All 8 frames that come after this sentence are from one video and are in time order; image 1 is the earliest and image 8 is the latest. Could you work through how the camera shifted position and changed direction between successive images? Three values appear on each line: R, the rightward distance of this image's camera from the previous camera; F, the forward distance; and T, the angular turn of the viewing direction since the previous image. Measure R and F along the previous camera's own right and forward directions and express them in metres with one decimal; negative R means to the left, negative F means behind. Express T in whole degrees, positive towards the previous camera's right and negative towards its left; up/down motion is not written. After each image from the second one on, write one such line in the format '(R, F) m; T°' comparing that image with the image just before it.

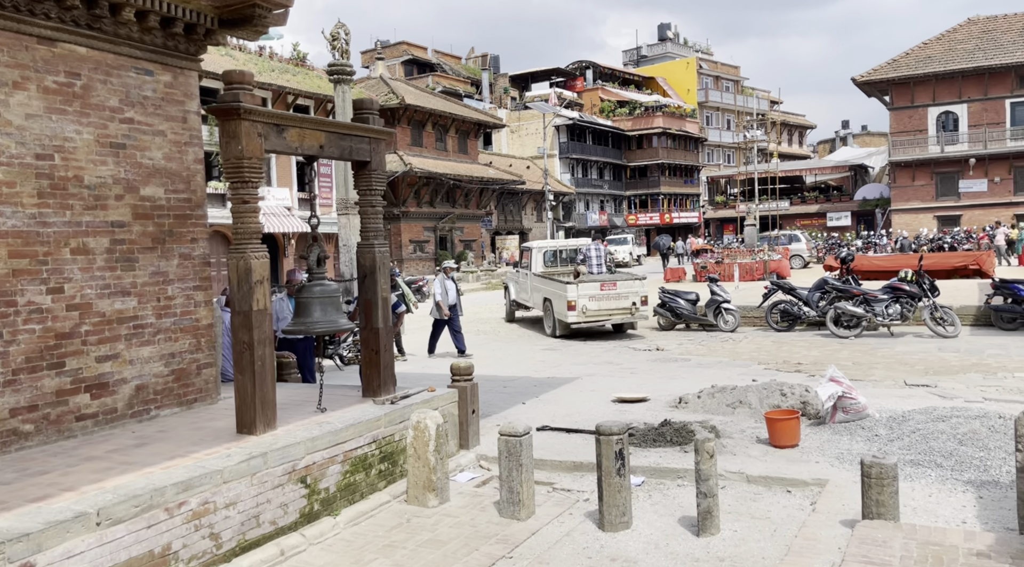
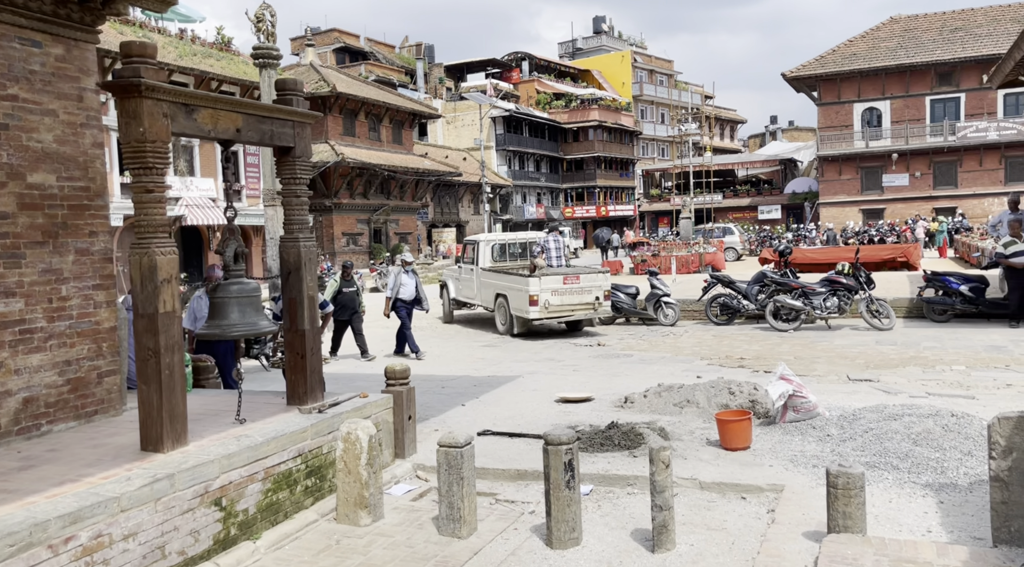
(0.0, +0.5) m; +4°
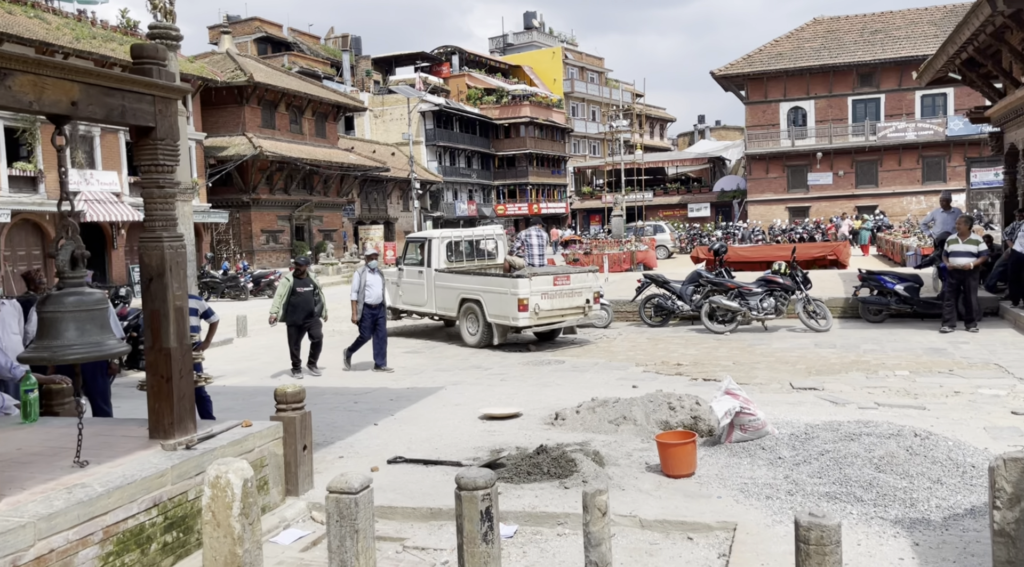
(+0.1, +0.9) m; +4°
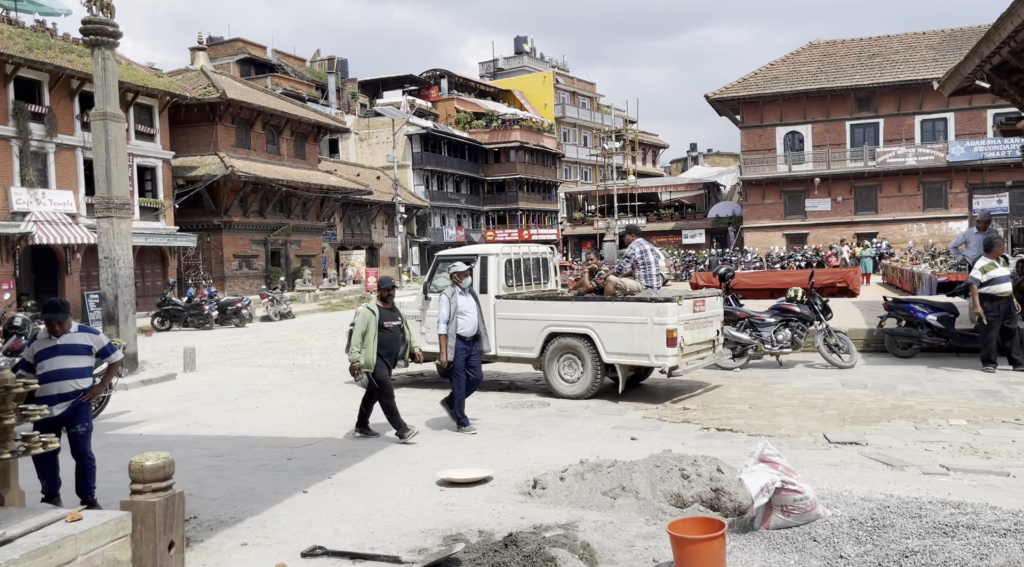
(+0.2, +1.7) m; +1°
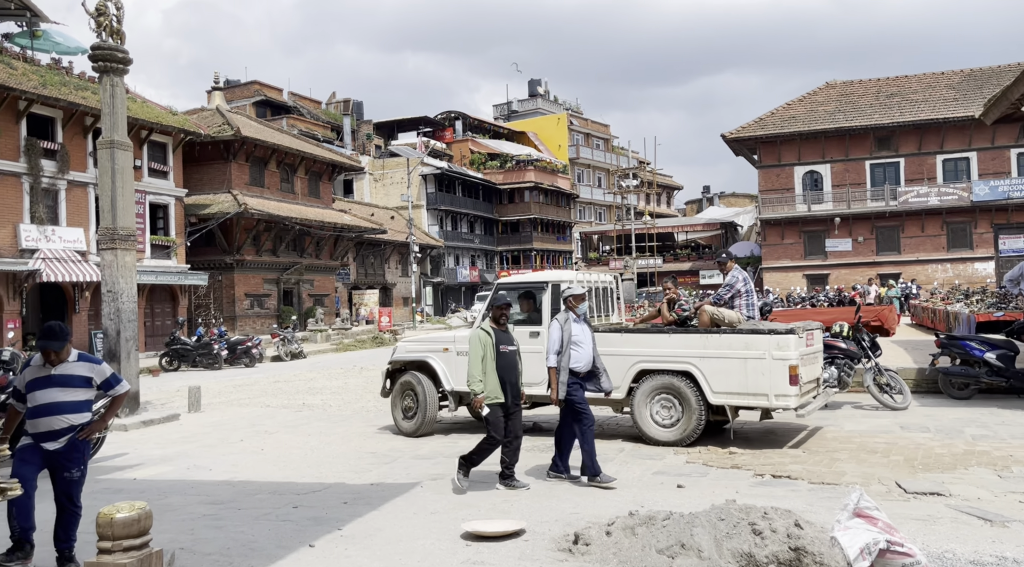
(-0.2, +0.8) m; -1°
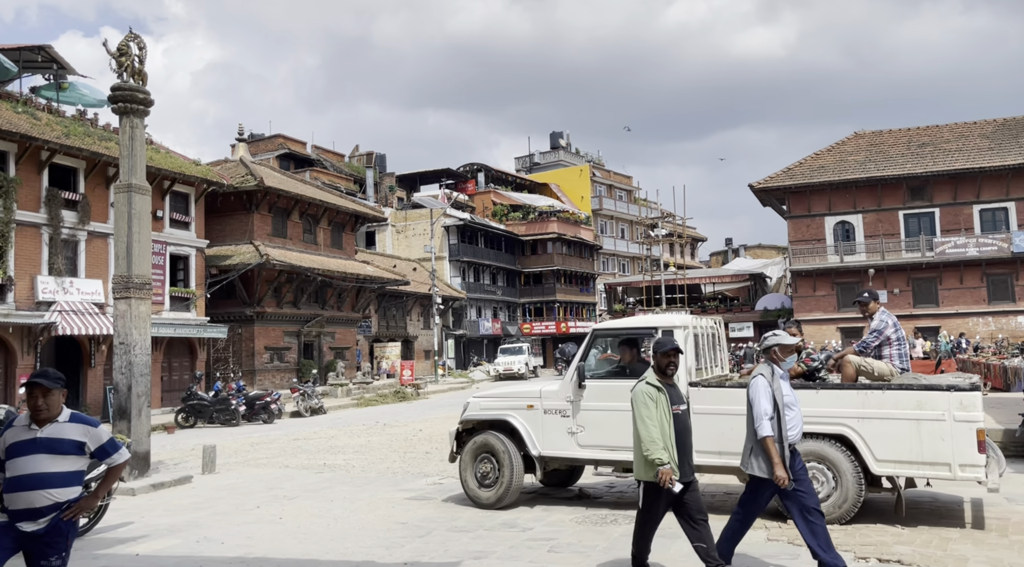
(-0.3, +0.9) m; -1°
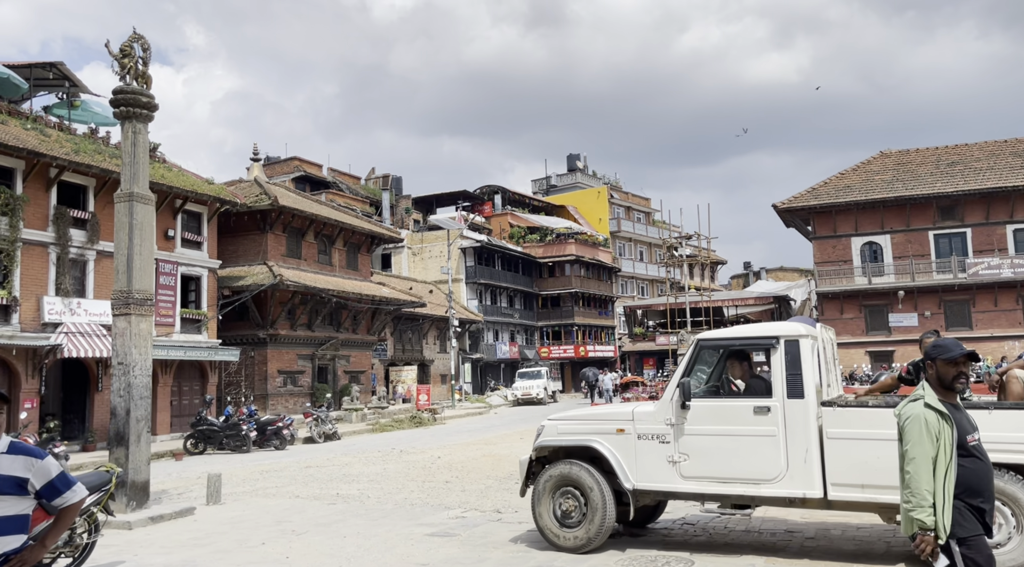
(-0.2, +0.9) m; -1°
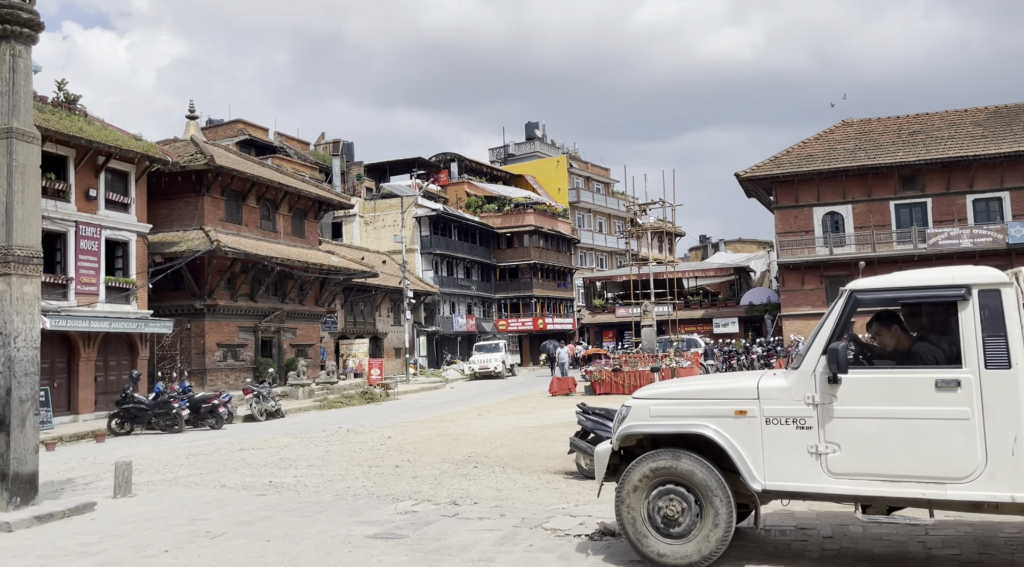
(0.0, +1.6) m; +3°
